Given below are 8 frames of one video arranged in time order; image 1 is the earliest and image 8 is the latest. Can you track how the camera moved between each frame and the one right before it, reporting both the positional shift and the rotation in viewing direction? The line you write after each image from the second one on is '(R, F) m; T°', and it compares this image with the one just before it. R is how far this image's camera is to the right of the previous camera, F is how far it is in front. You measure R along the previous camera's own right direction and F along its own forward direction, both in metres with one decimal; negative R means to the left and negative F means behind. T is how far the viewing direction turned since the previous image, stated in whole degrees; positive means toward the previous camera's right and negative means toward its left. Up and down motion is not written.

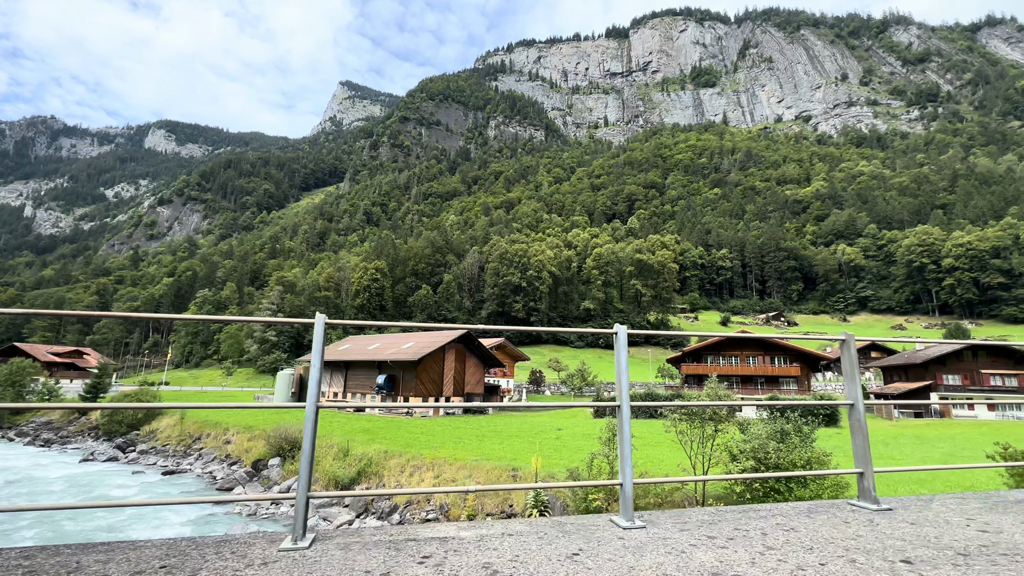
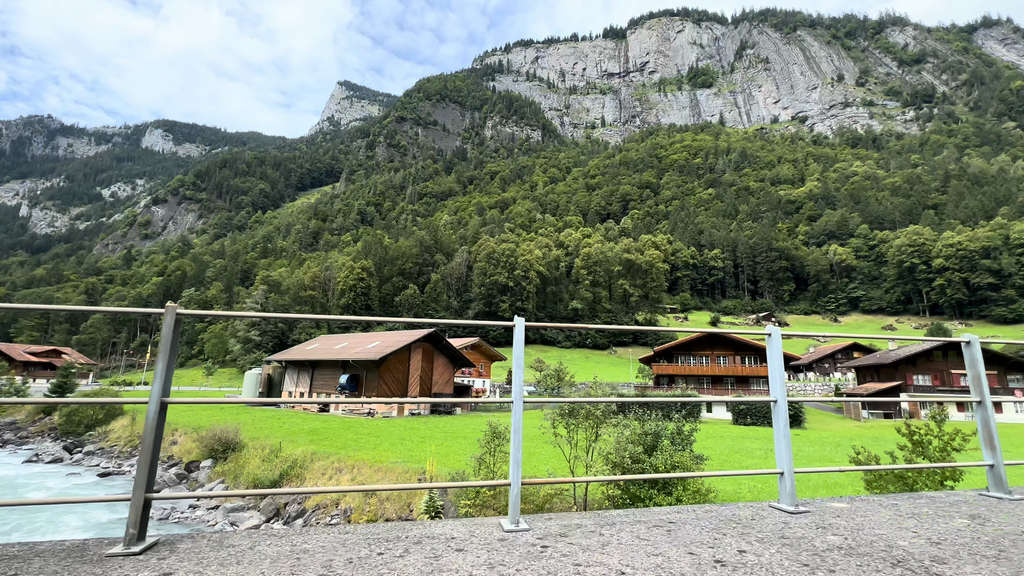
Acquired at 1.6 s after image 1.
(+1.8, +0.4) m; 0°
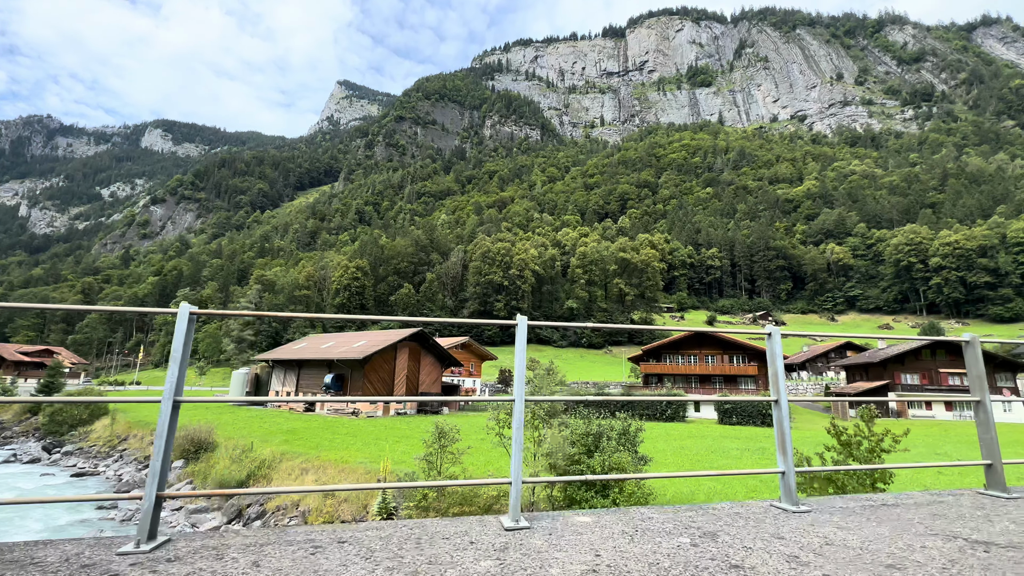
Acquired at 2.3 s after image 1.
(+0.7, +0.2) m; 0°
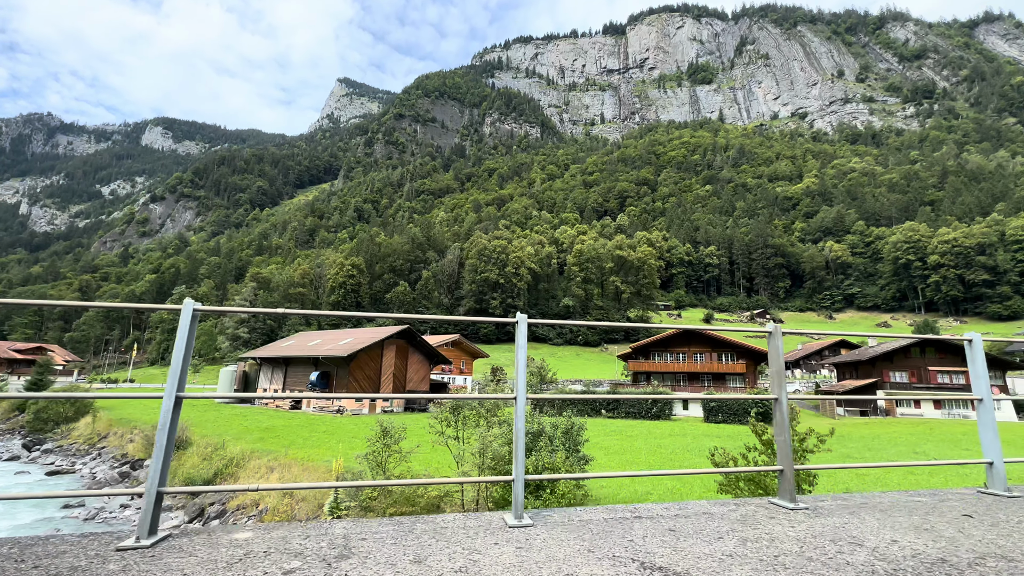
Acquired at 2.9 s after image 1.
(+0.7, +0.2) m; 0°
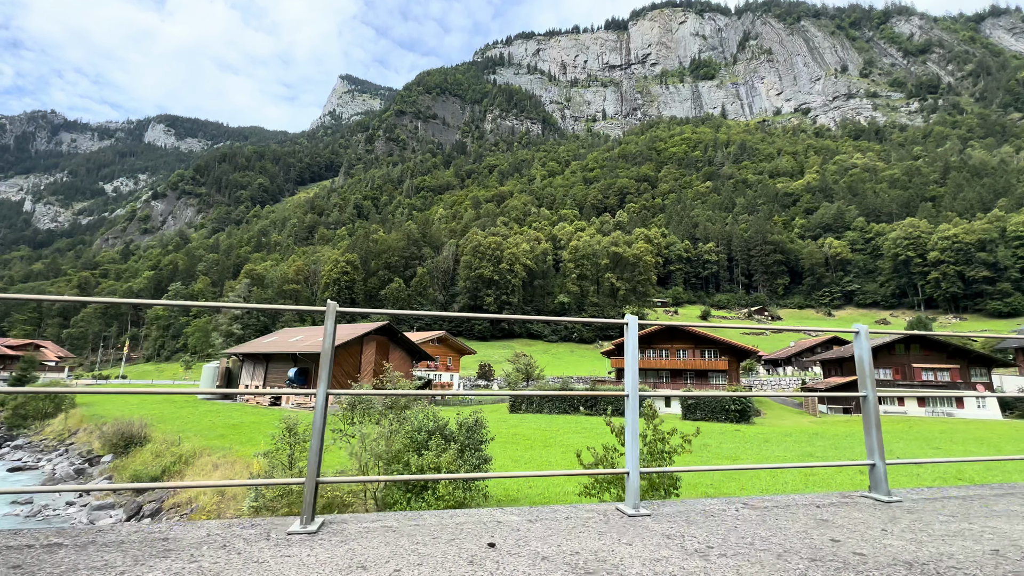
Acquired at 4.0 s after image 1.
(+1.2, +0.3) m; 0°
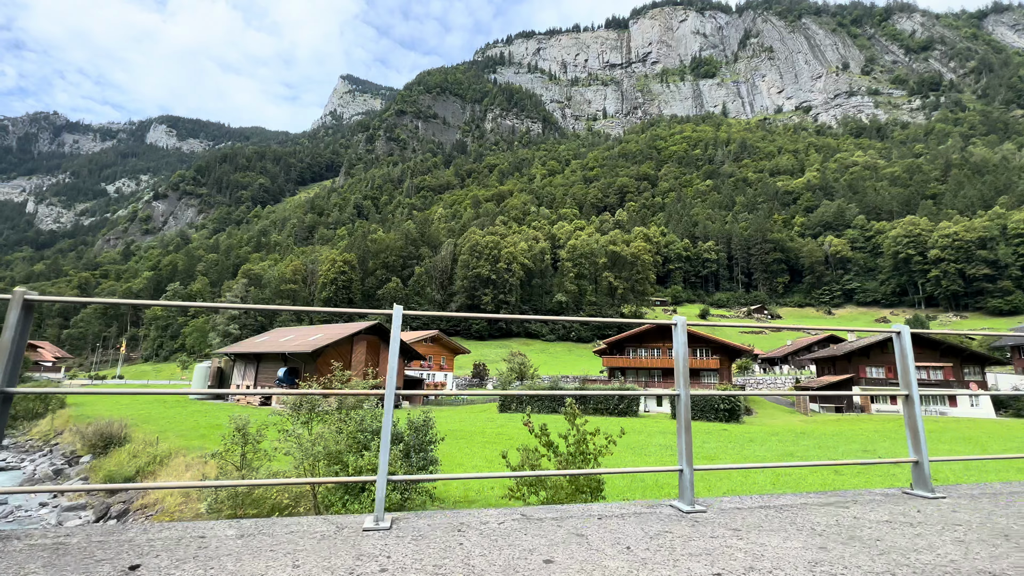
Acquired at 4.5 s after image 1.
(+0.6, +0.1) m; 0°
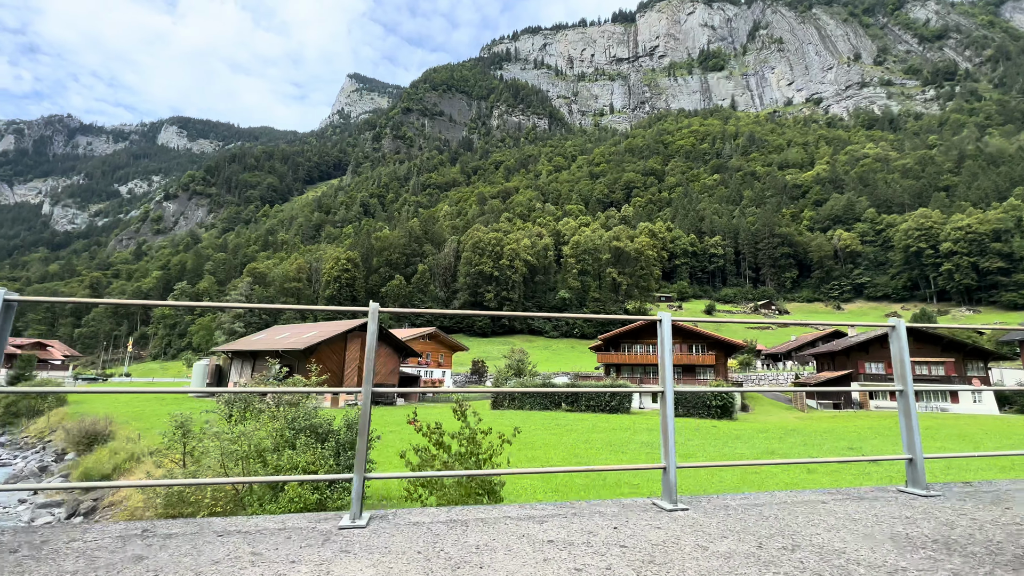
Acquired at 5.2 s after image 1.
(+0.8, +0.2) m; -1°
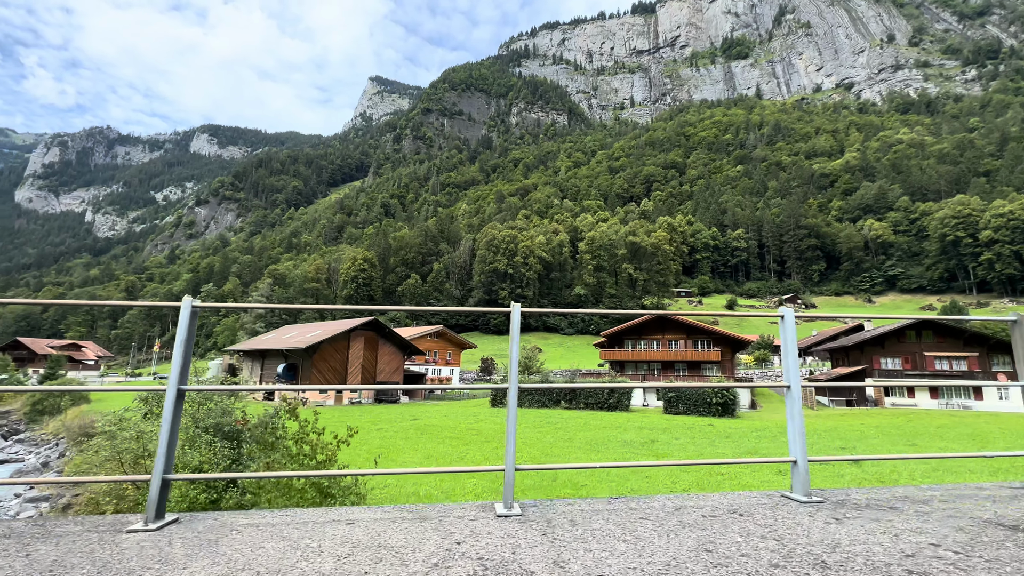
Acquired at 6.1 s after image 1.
(+1.2, +0.2) m; -3°
